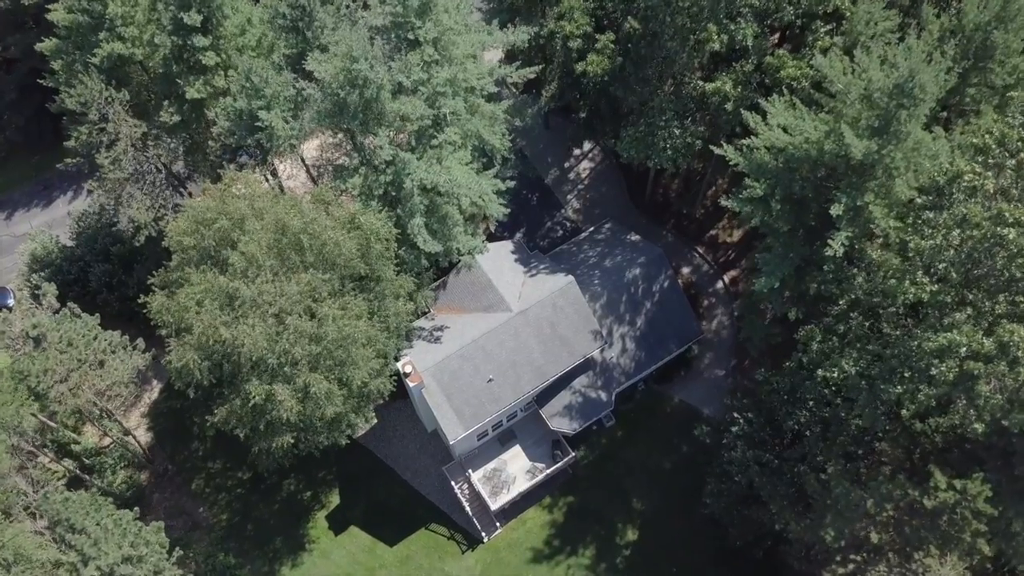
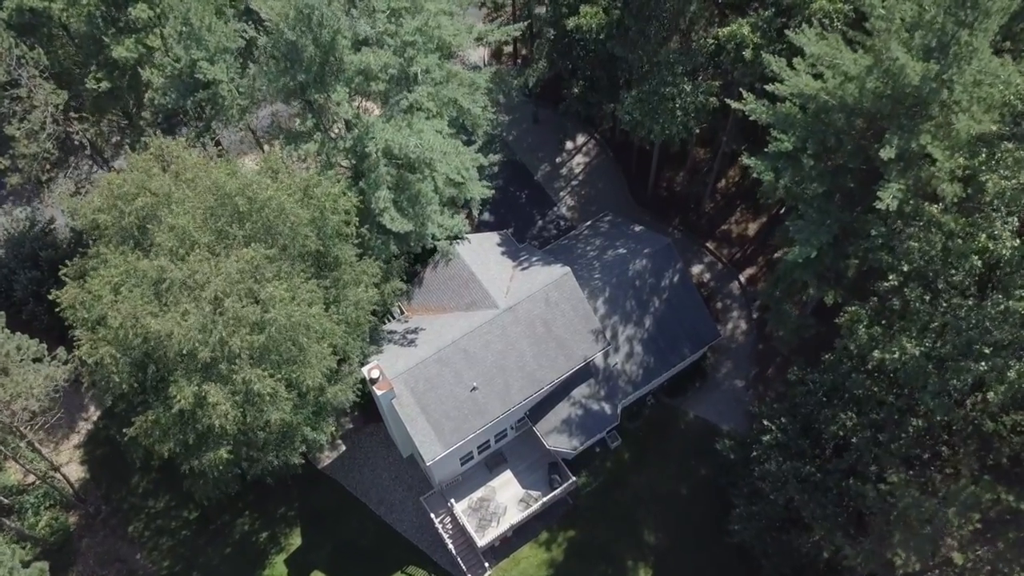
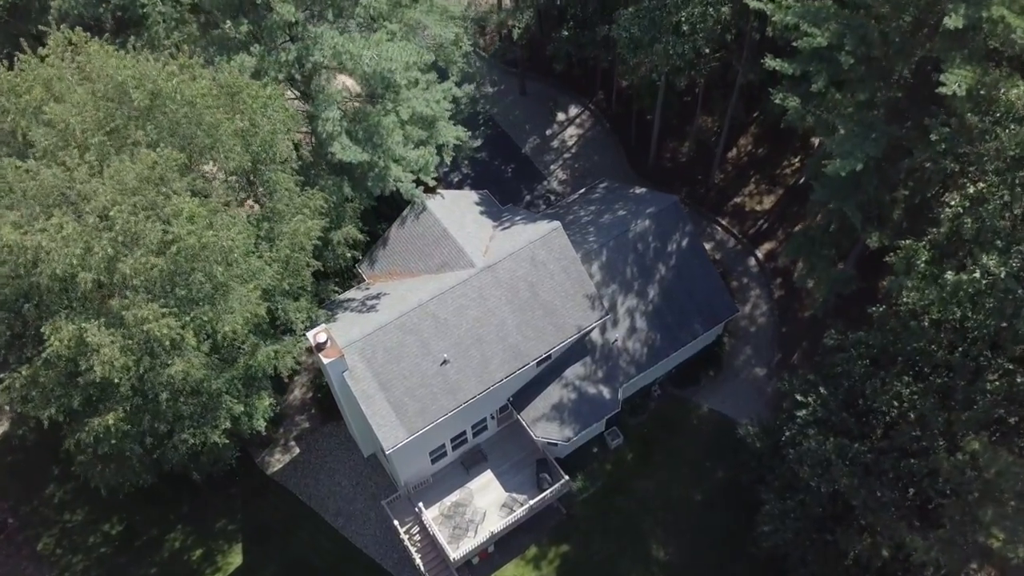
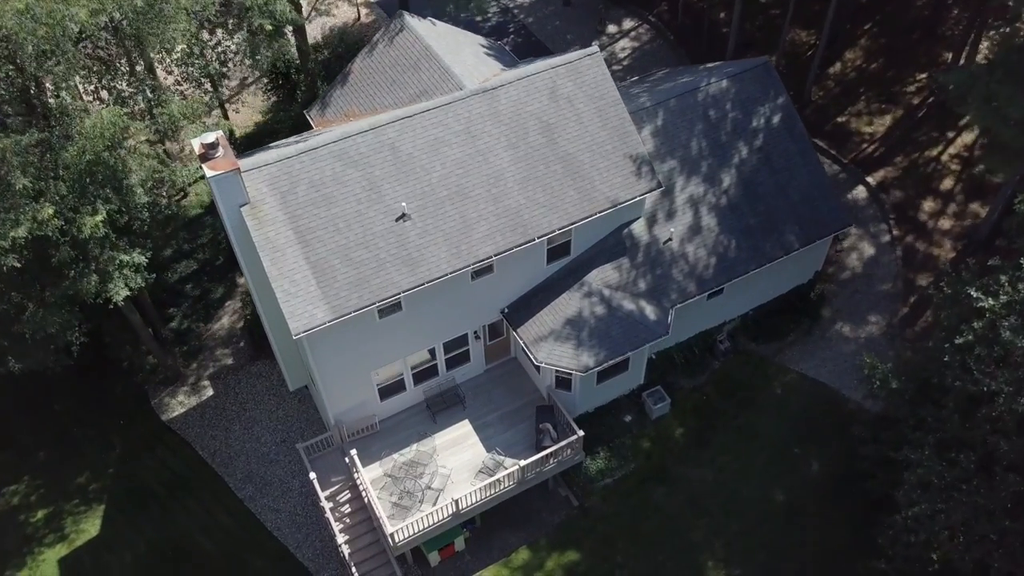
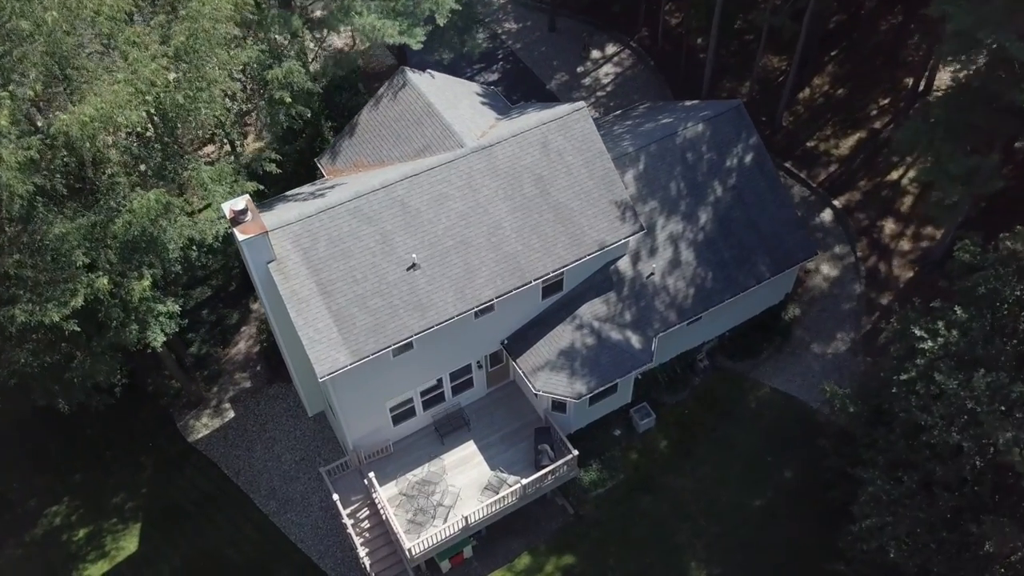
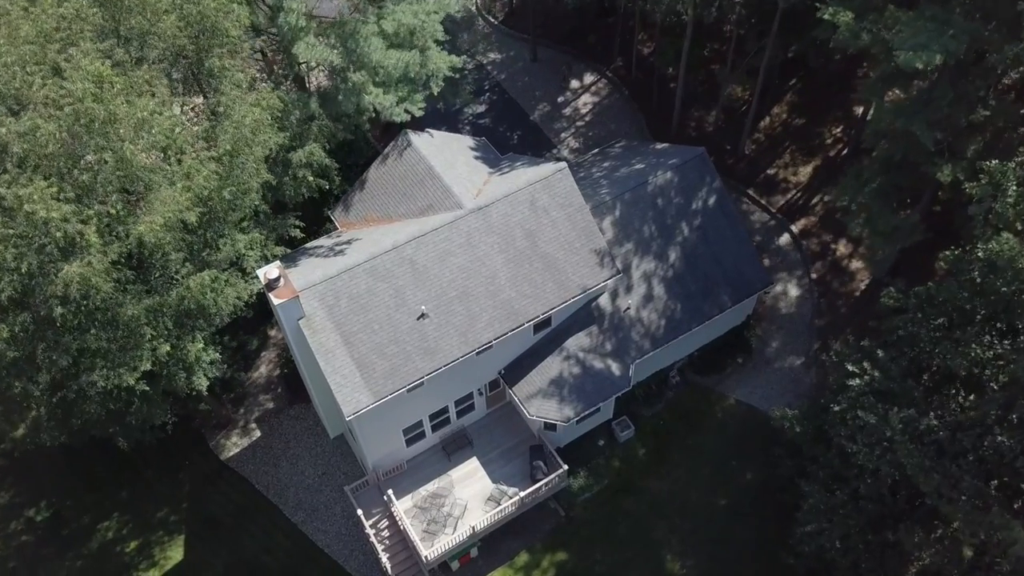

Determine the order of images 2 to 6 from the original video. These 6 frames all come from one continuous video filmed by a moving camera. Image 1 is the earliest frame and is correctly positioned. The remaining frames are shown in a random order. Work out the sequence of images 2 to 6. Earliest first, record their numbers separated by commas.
2, 3, 6, 5, 4
